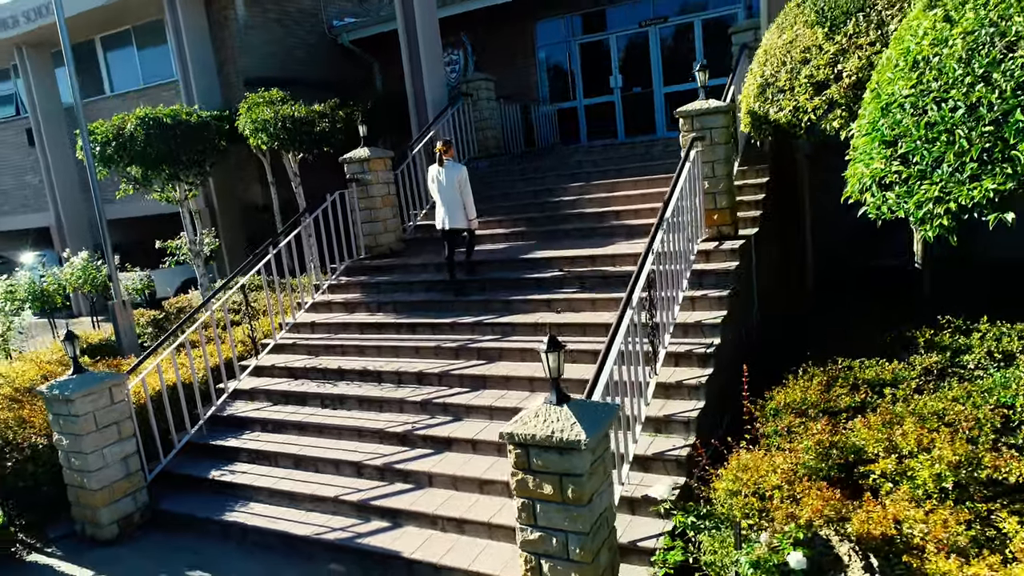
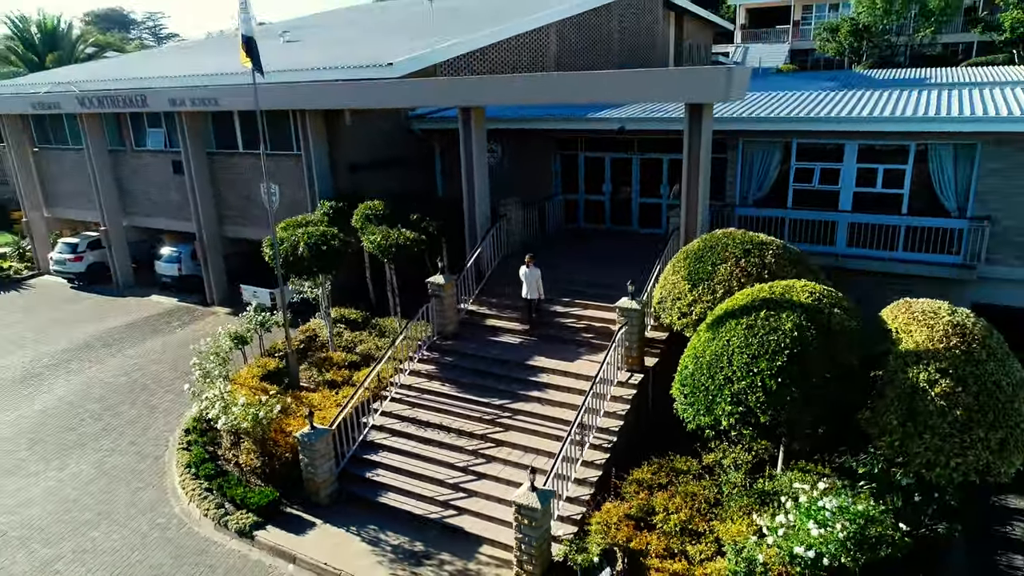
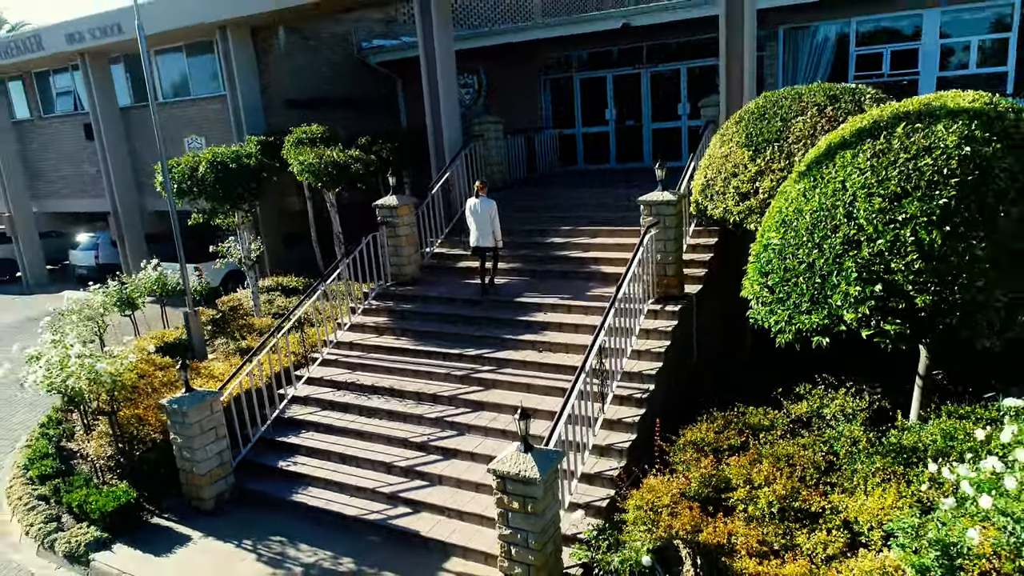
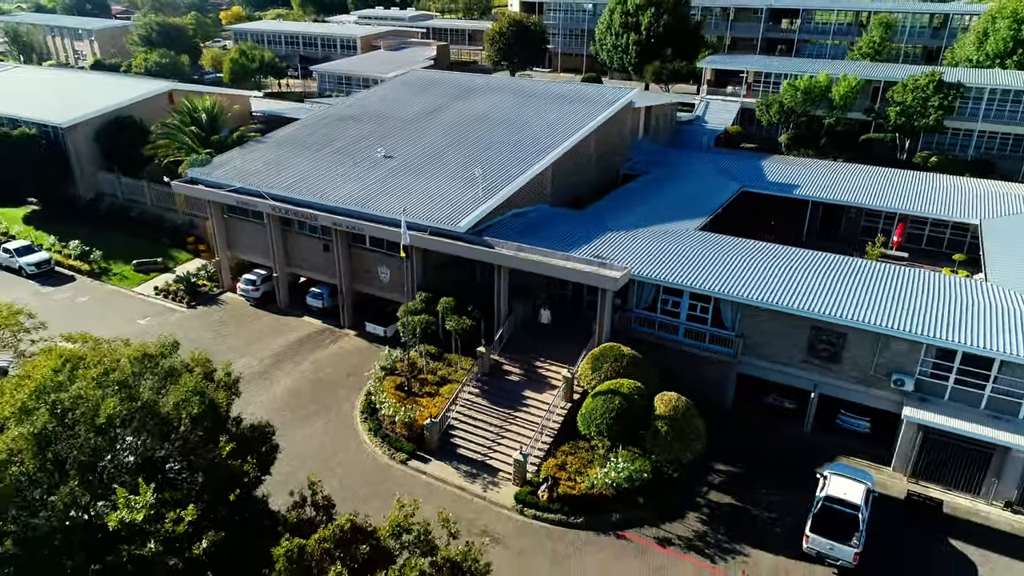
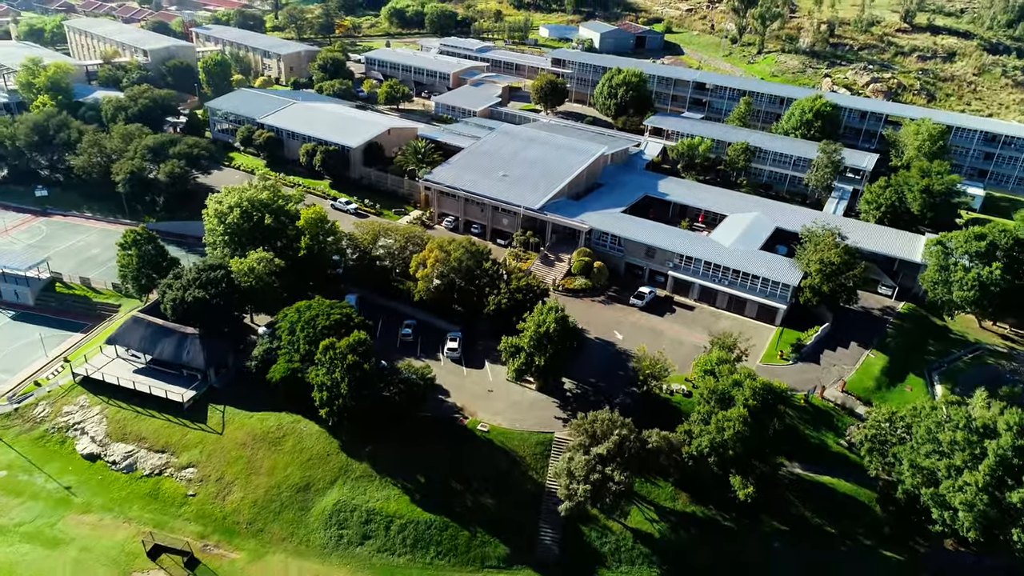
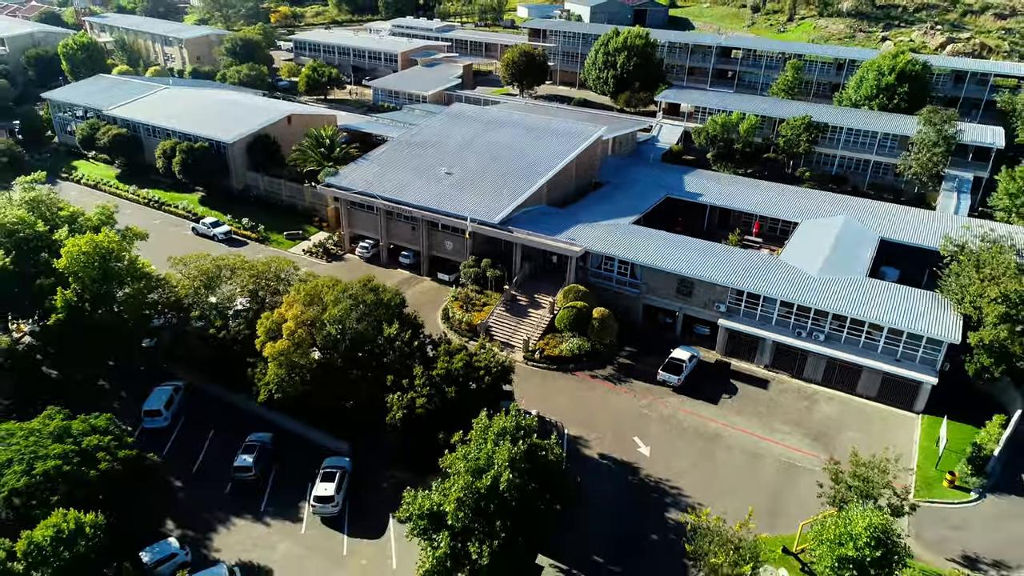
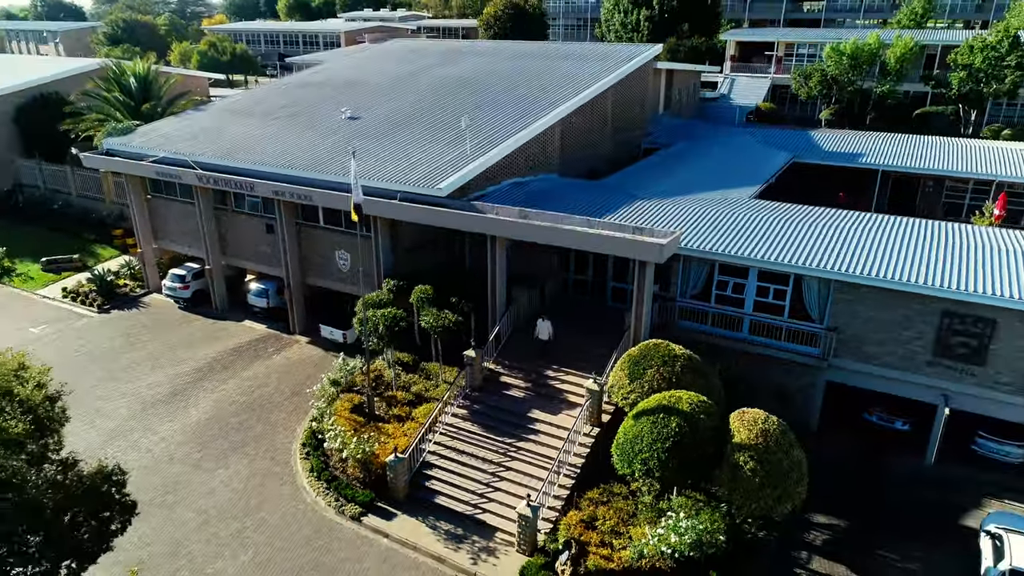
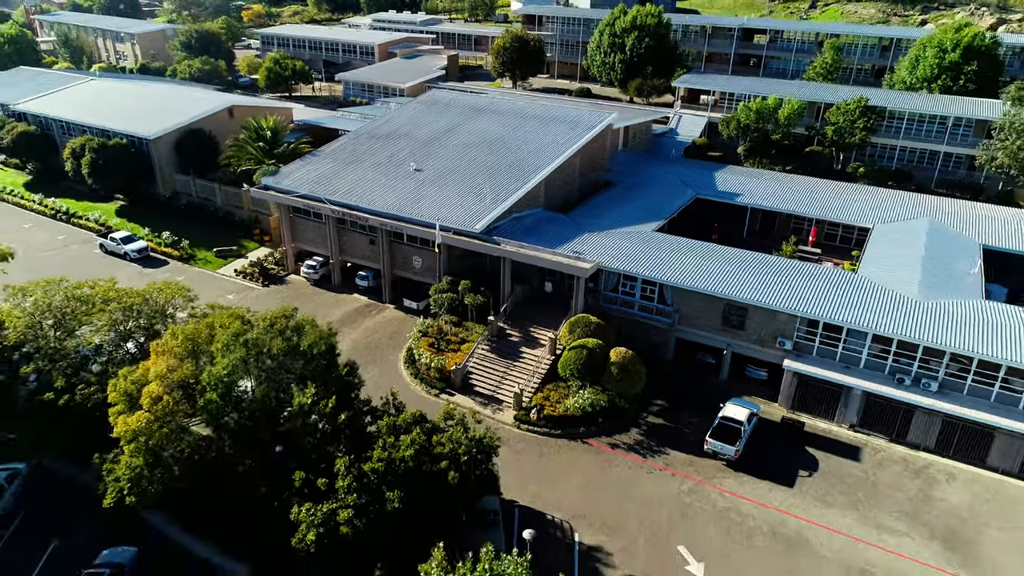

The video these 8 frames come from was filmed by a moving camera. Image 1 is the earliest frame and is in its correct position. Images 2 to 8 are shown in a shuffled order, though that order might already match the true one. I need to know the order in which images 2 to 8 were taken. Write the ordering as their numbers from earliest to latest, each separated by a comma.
3, 2, 7, 4, 8, 6, 5
